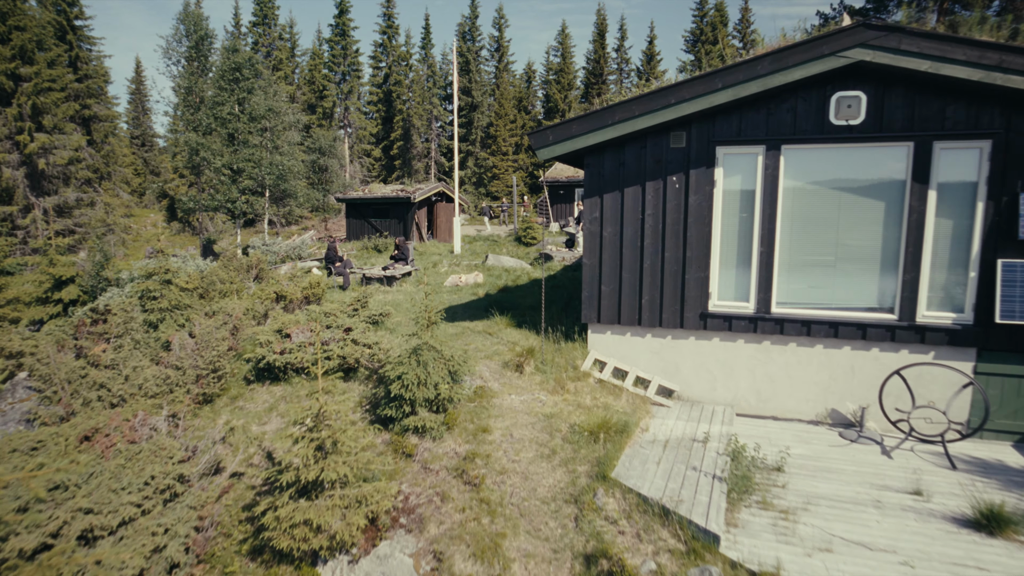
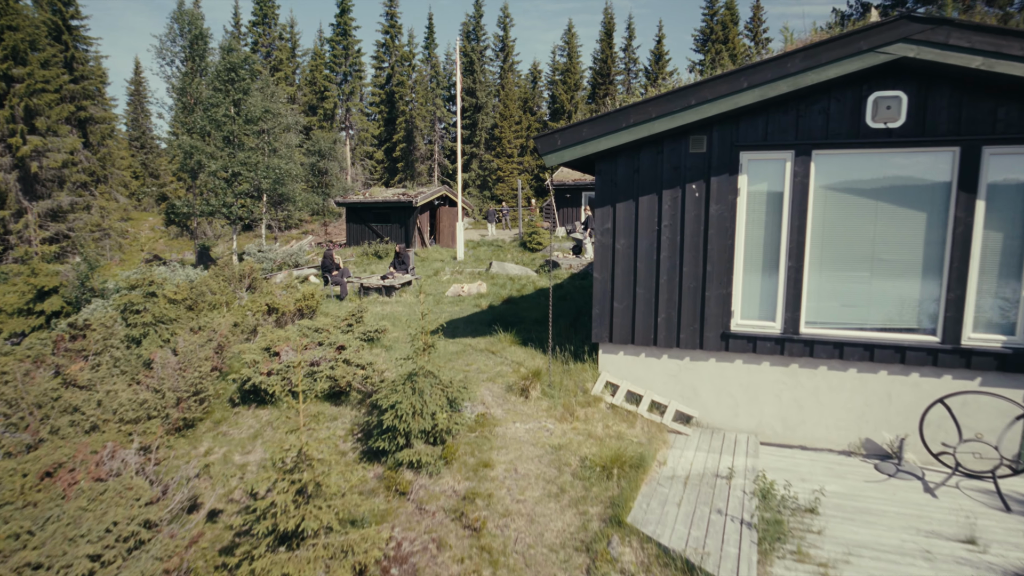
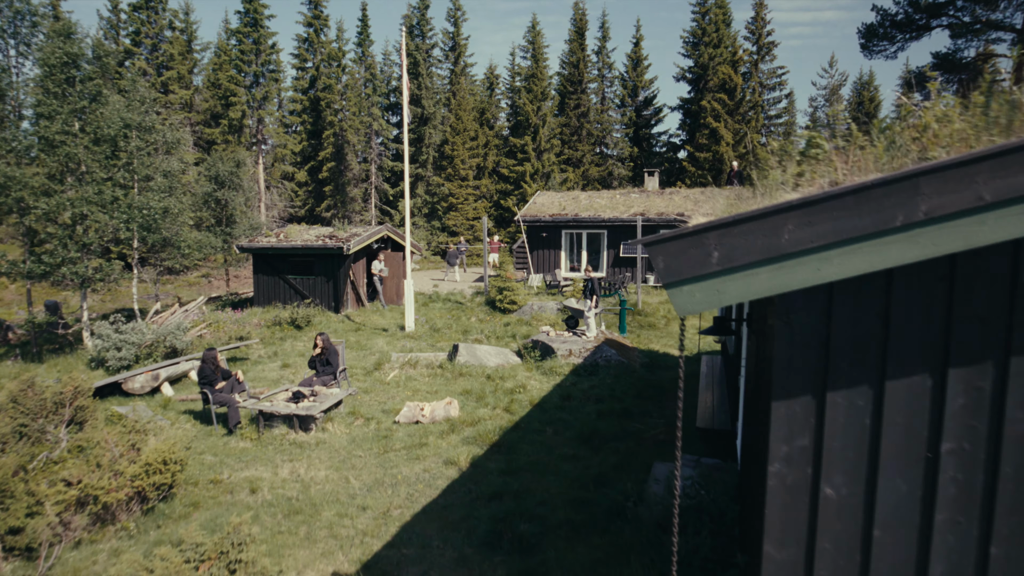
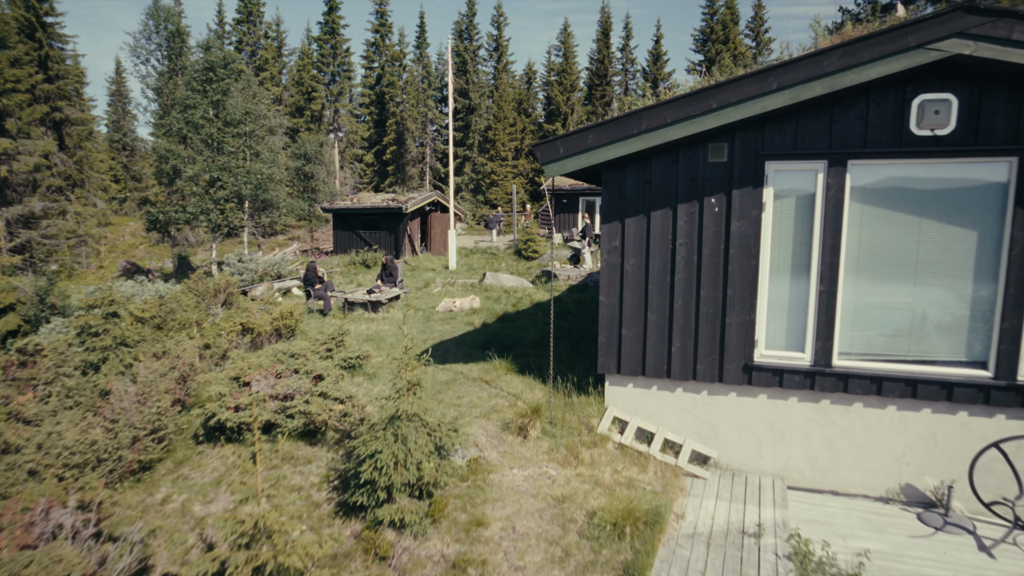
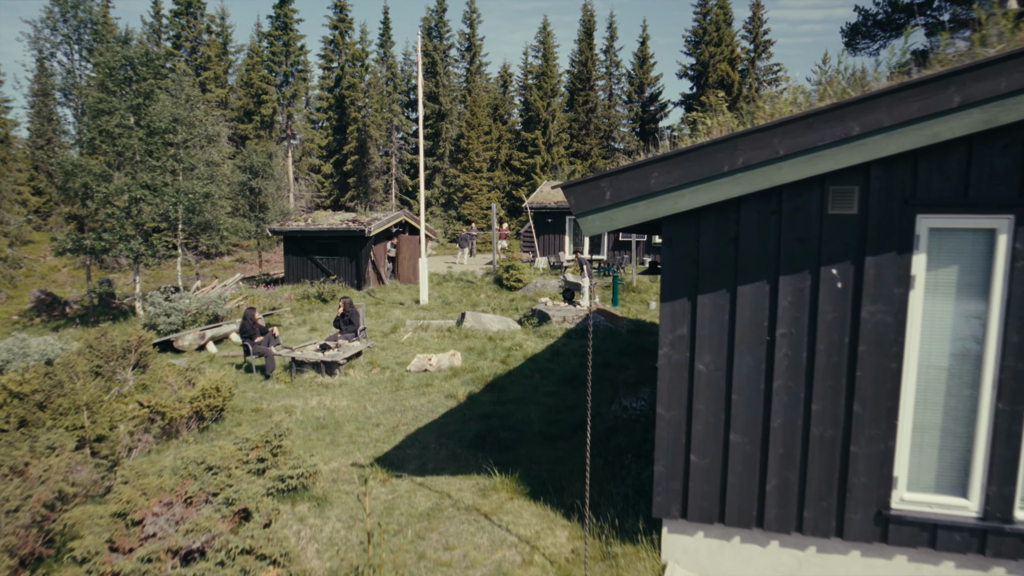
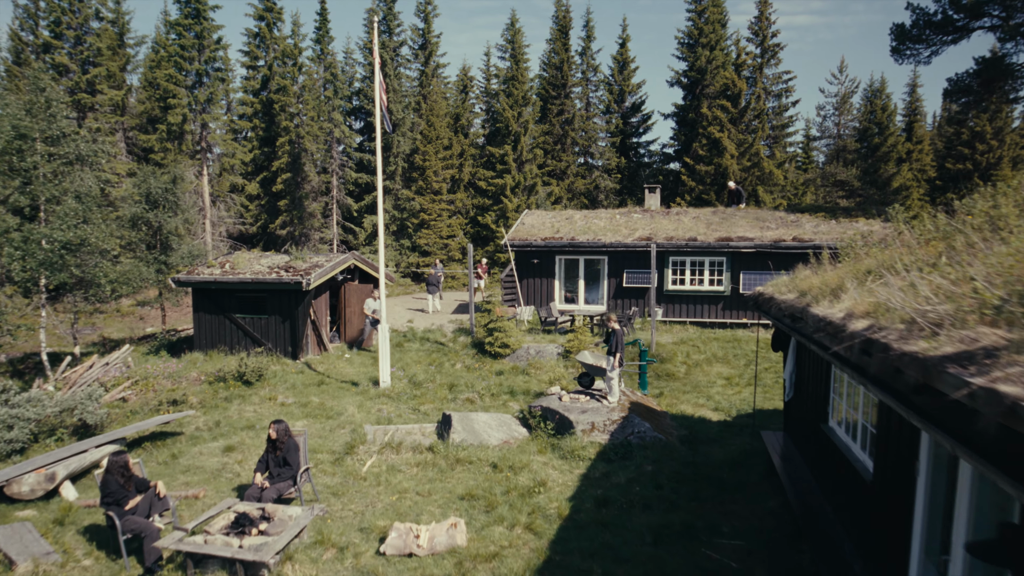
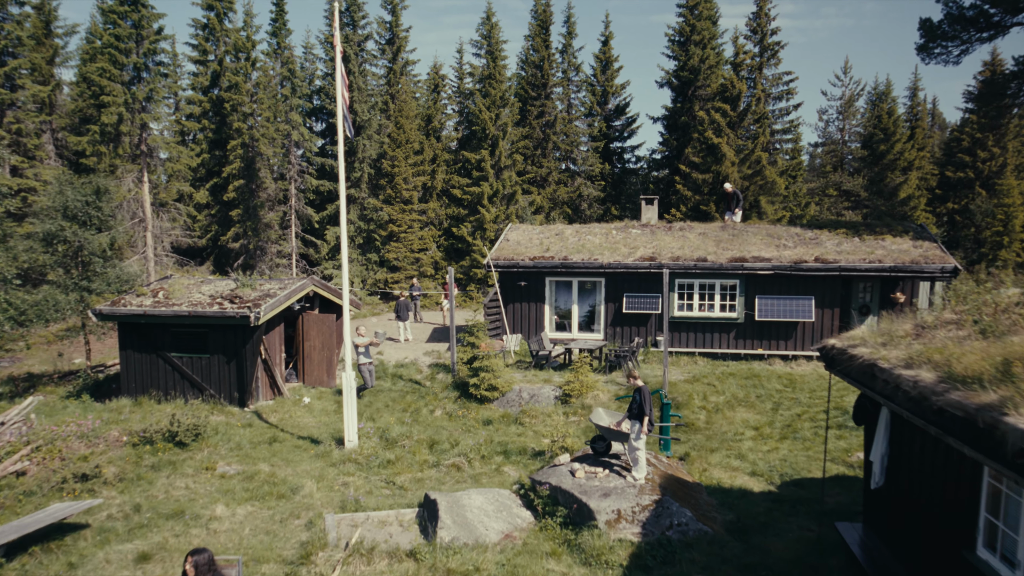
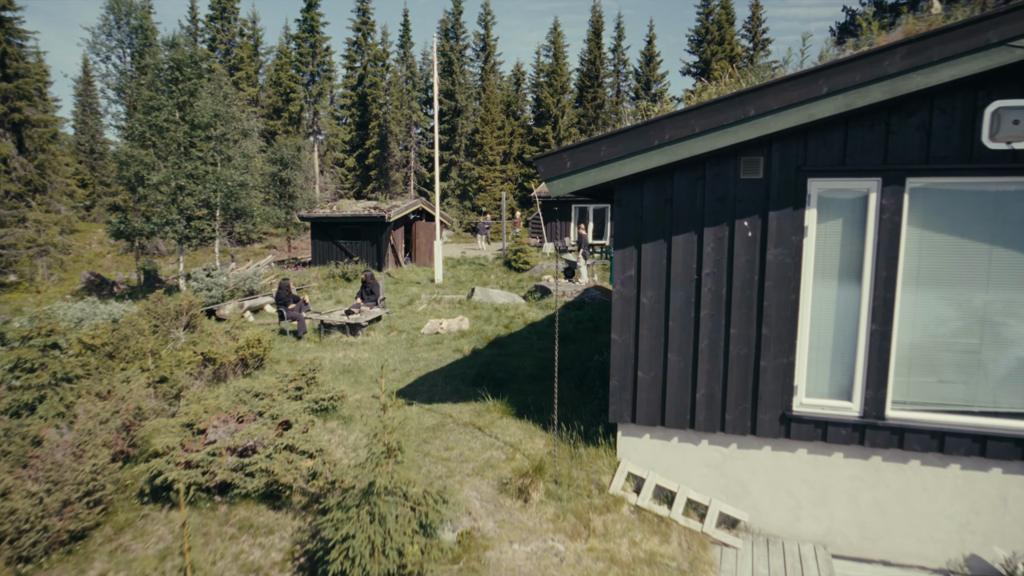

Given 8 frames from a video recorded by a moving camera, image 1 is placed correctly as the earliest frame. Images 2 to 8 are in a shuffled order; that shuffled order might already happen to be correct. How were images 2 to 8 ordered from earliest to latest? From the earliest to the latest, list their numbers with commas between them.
2, 4, 8, 5, 3, 6, 7
